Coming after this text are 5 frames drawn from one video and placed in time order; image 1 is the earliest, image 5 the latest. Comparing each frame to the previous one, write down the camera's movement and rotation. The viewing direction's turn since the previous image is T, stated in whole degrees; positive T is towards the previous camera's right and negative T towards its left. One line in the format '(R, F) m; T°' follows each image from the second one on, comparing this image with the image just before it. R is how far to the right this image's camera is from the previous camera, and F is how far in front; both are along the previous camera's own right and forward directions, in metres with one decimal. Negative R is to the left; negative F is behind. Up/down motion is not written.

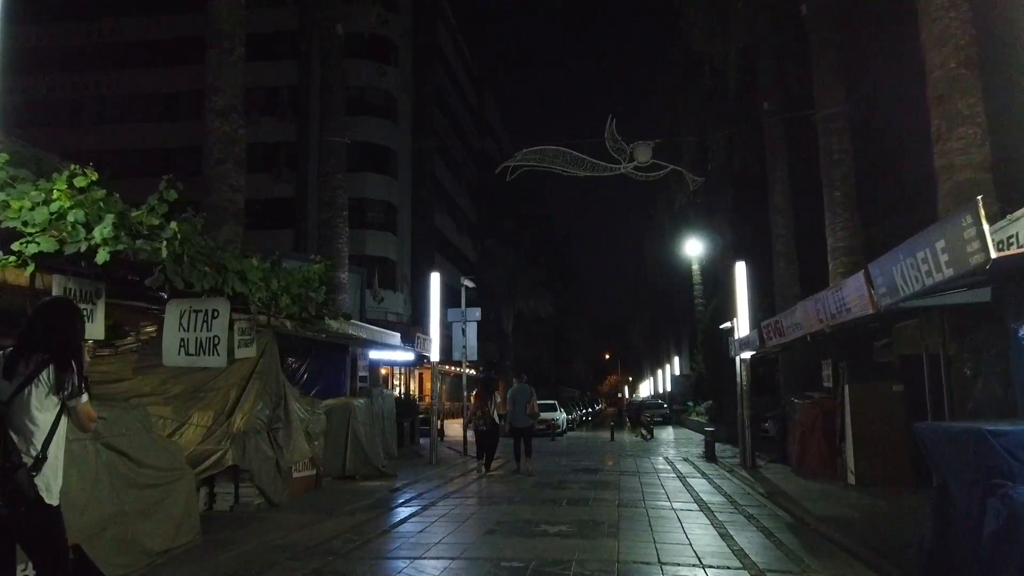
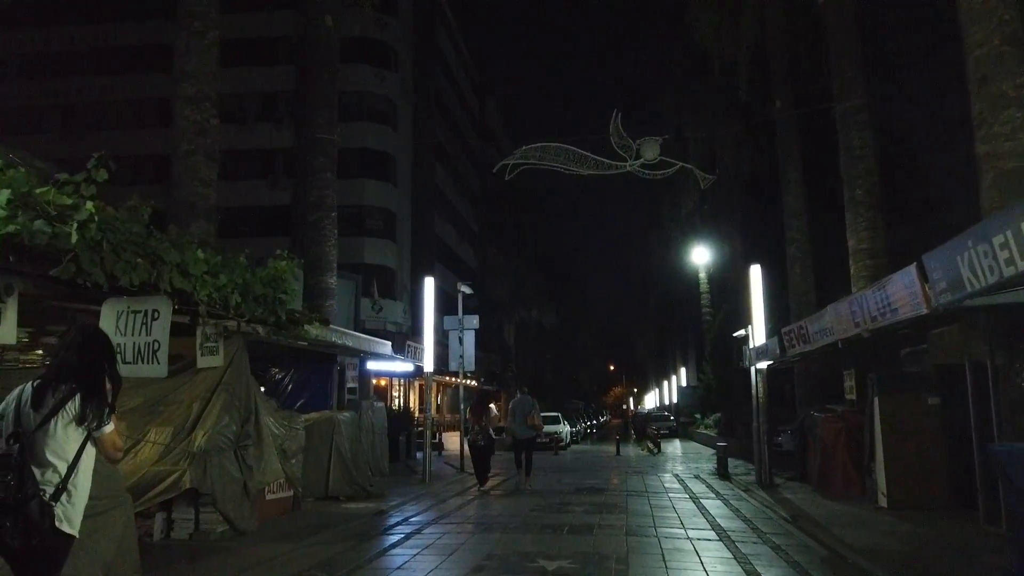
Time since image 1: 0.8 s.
(+0.1, +1.2) m; 0°
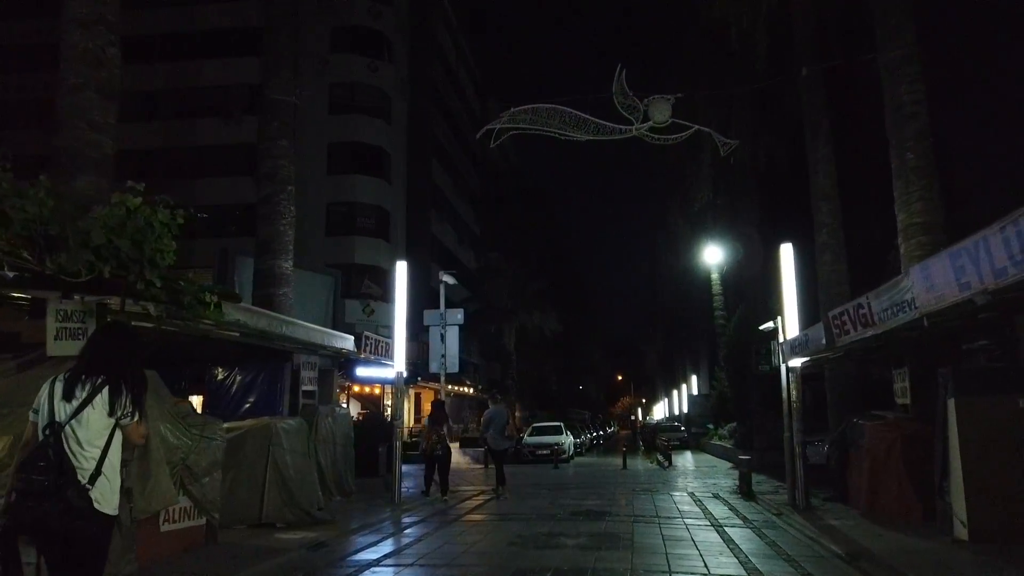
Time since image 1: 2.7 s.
(+0.4, +2.6) m; -1°
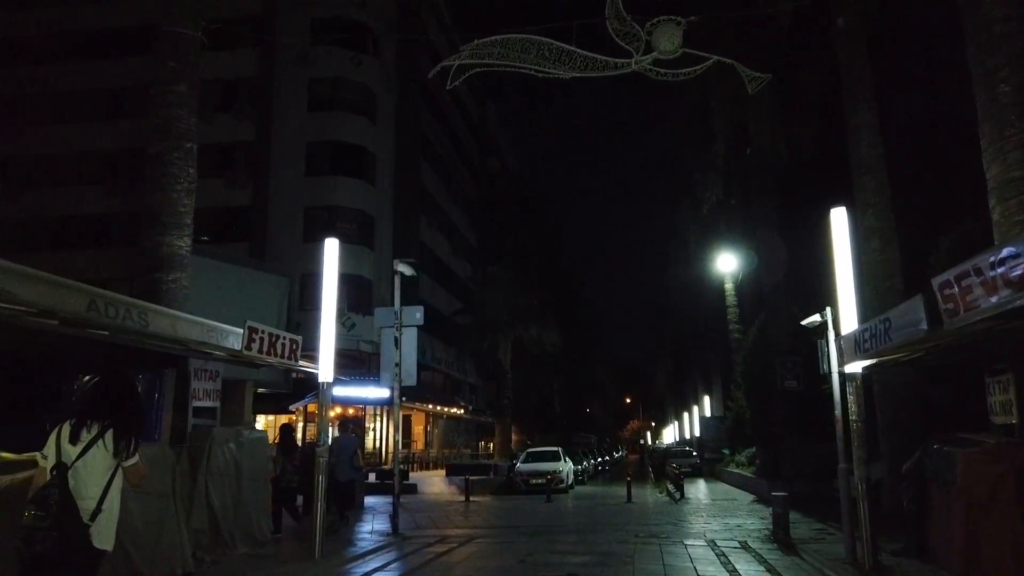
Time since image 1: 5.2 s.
(+0.7, +3.5) m; -1°
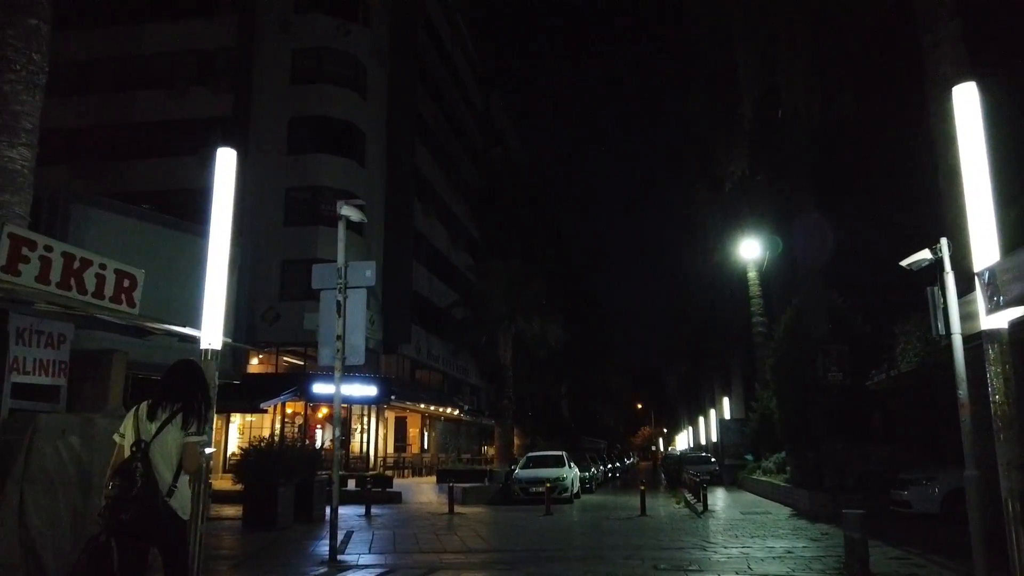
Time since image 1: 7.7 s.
(+0.4, +3.4) m; -1°
